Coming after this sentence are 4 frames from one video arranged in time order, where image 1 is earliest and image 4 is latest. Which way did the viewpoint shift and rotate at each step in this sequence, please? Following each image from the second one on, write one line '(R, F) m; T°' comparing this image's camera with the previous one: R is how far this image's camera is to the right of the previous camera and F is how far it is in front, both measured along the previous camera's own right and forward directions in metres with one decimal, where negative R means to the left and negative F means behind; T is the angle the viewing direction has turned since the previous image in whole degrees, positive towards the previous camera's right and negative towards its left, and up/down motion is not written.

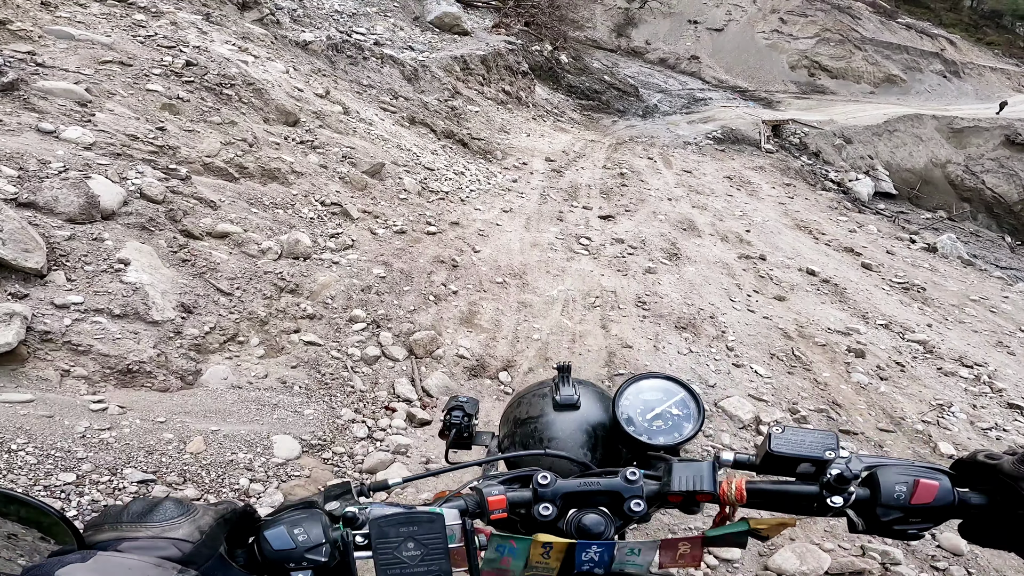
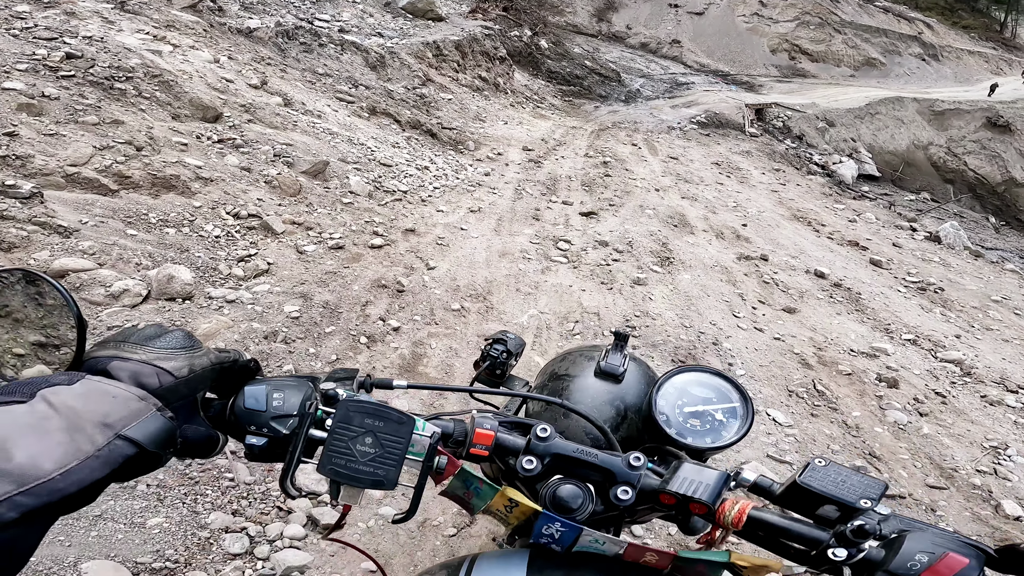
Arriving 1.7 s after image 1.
(+0.2, +1.0) m; +1°
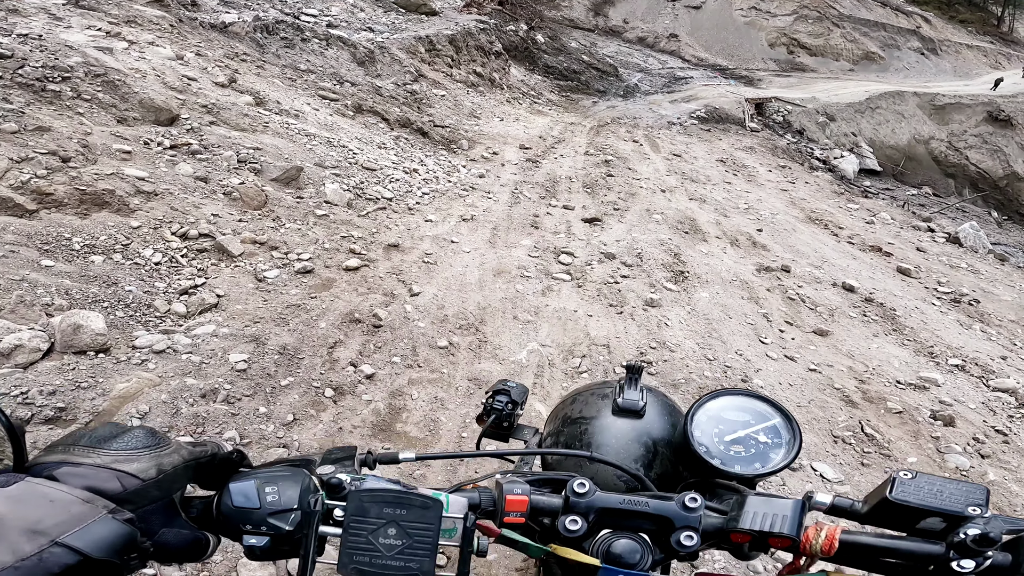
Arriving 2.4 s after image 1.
(0.0, +0.7) m; 0°
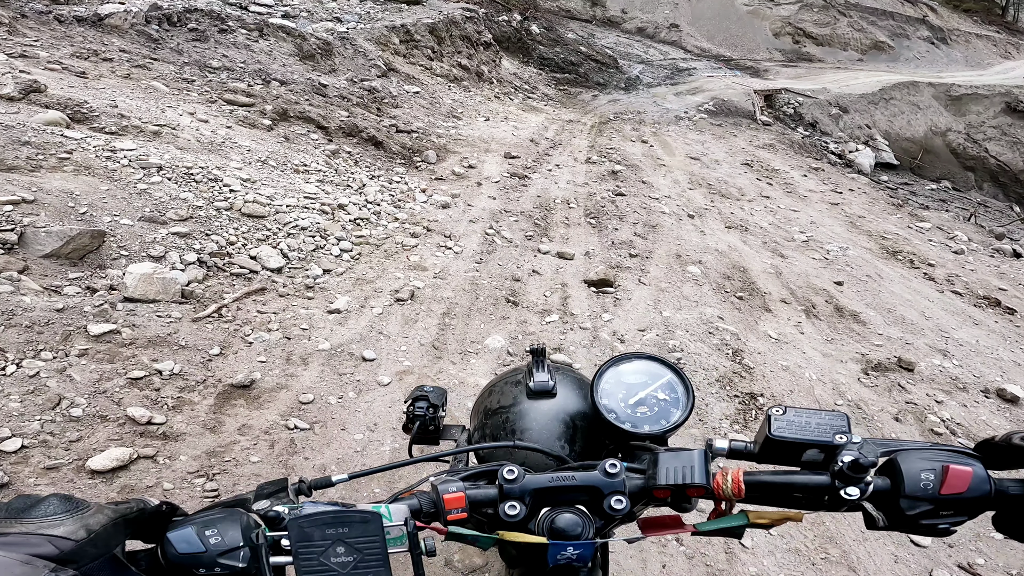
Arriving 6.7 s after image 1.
(+0.2, +2.4) m; 0°
